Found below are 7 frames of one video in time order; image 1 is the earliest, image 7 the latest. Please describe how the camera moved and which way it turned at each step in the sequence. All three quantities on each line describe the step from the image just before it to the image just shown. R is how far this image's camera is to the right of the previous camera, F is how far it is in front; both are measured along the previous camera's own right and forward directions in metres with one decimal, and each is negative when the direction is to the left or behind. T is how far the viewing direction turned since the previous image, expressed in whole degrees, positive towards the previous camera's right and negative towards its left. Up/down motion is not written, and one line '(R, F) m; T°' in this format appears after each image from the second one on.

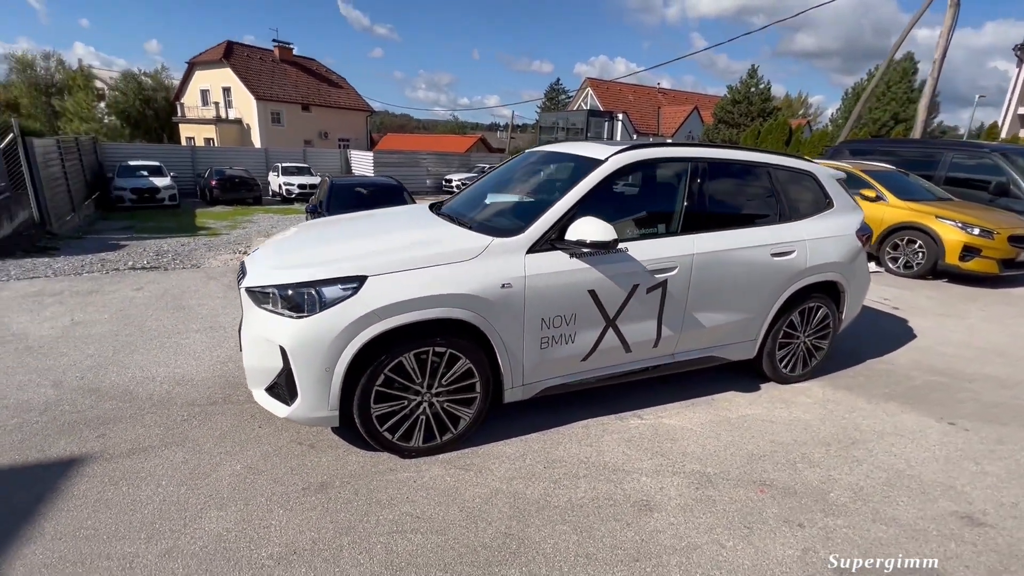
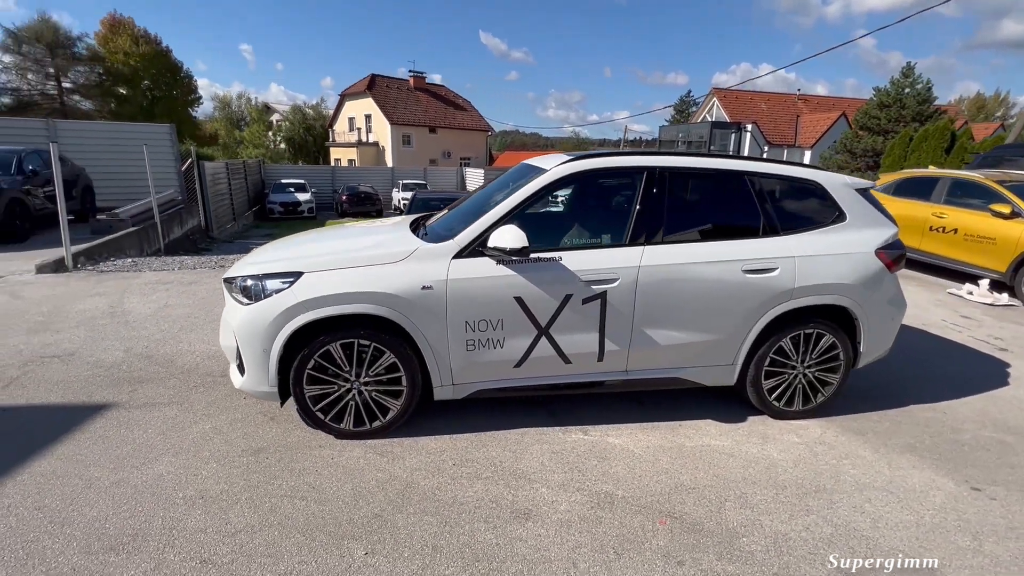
(+1.3, 0.0) m; -15°
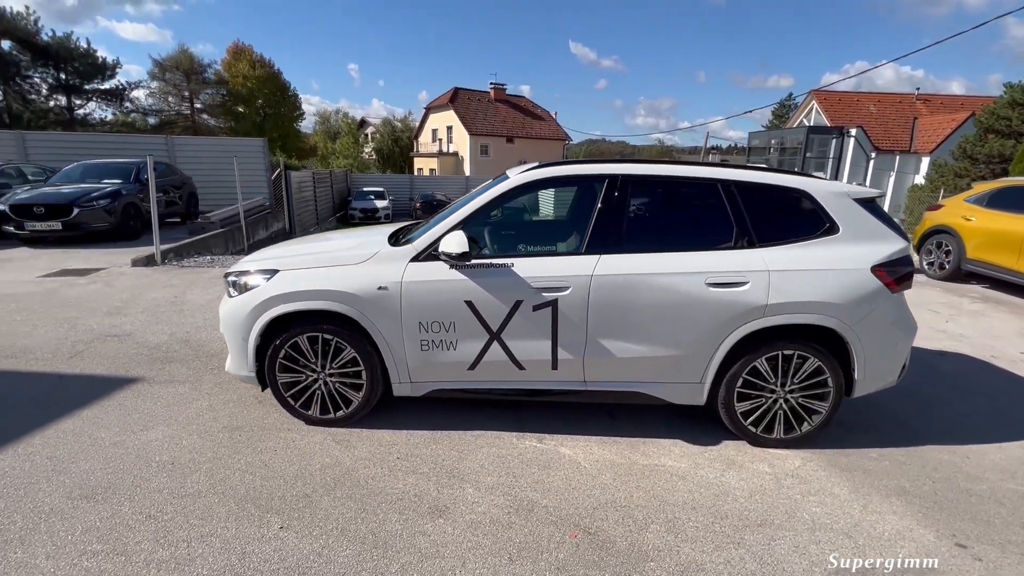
(+0.9, 0.0) m; -10°
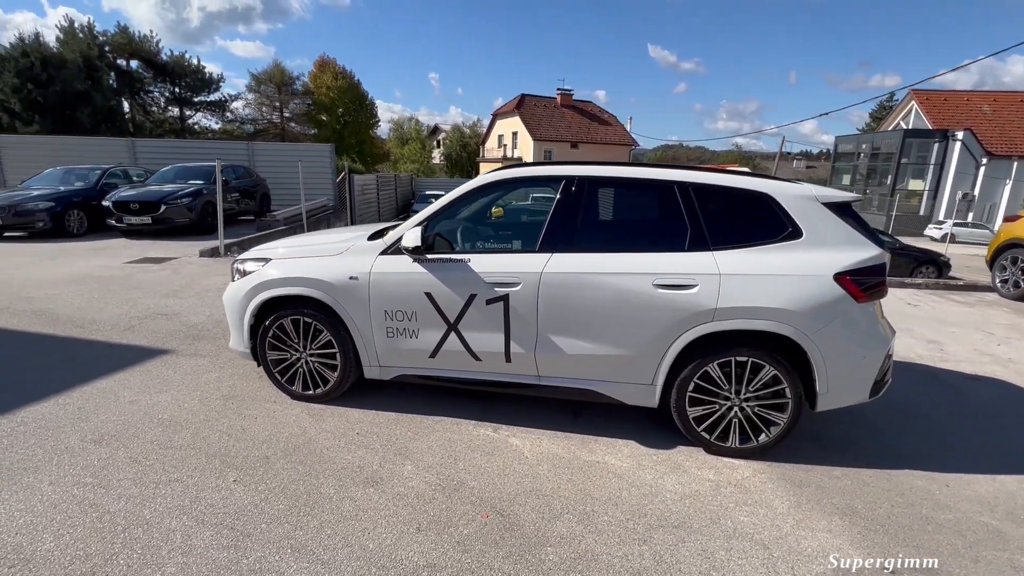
(+0.8, -0.1) m; -8°
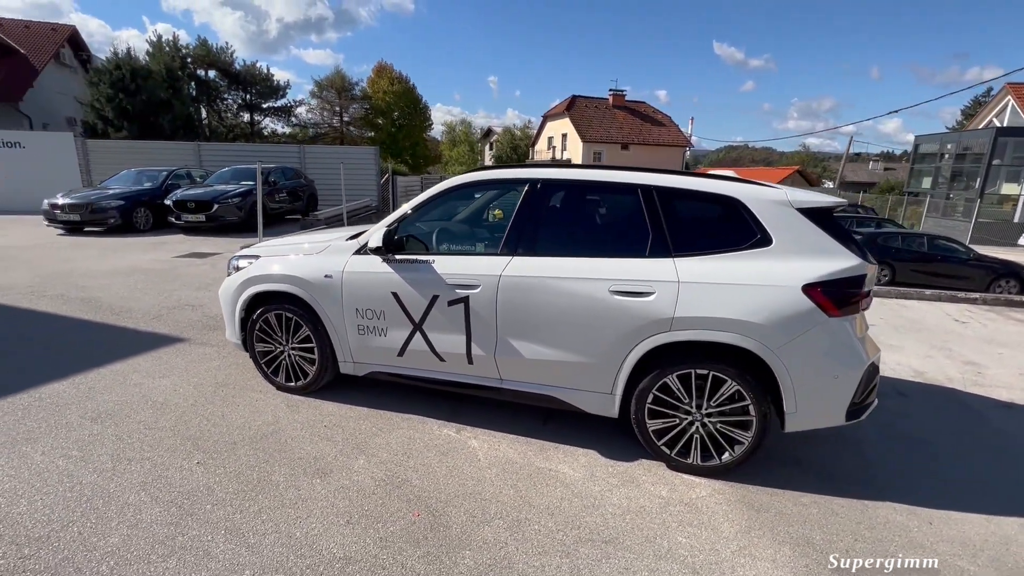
(+0.6, 0.0) m; -6°
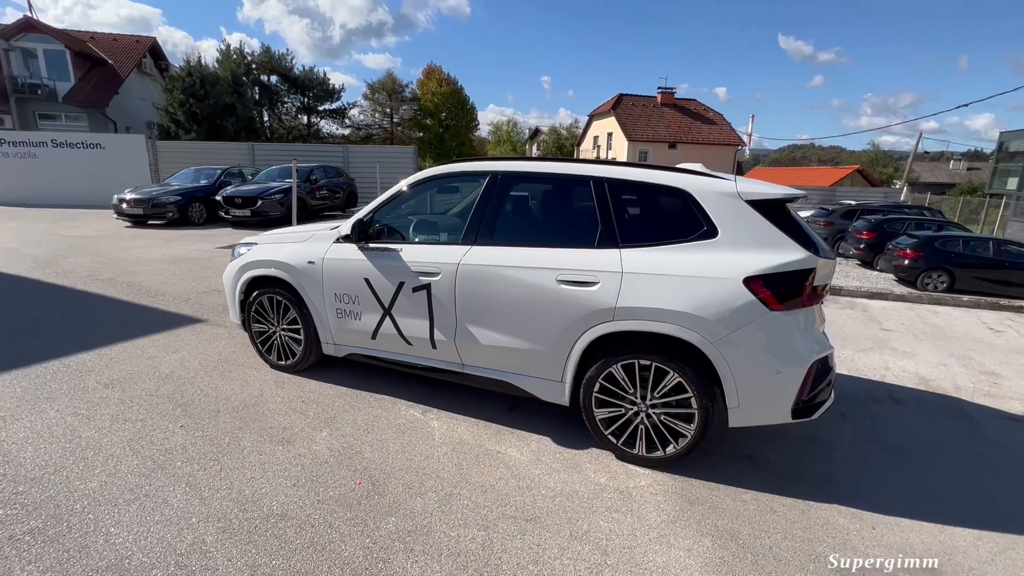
(+0.6, -0.1) m; -6°
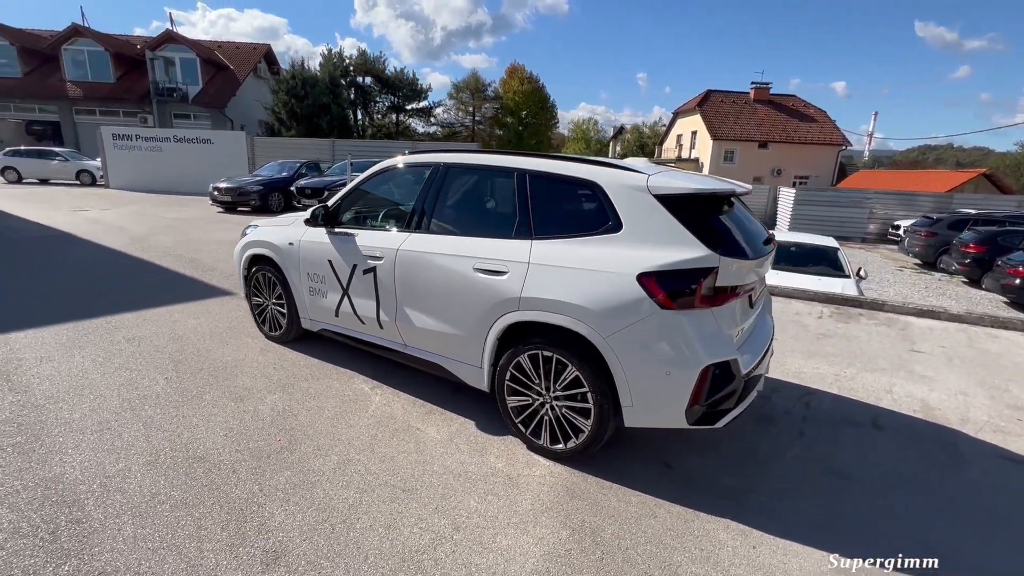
(+1.1, 0.0) m; -10°
